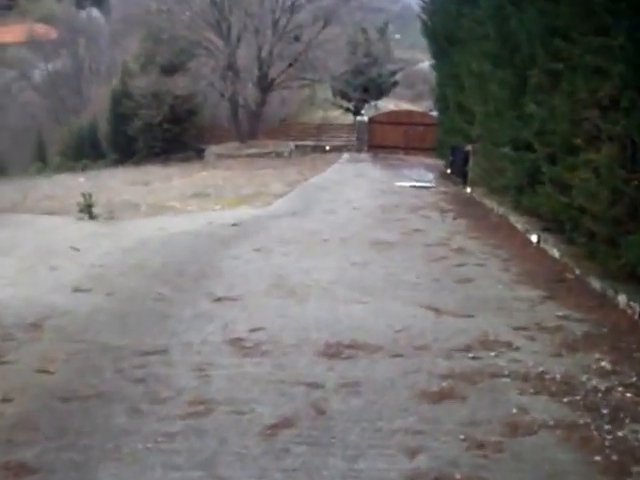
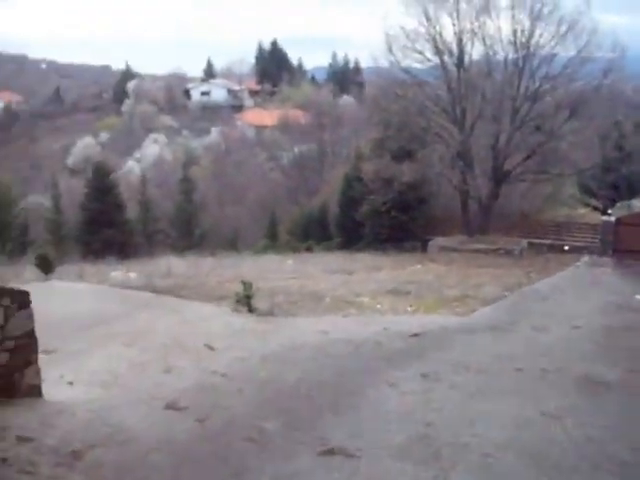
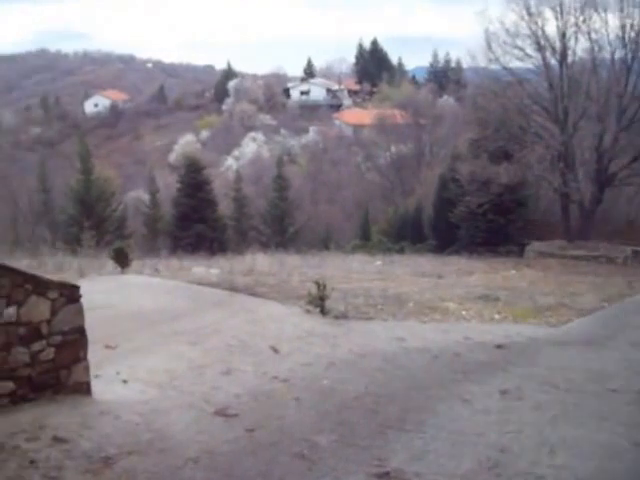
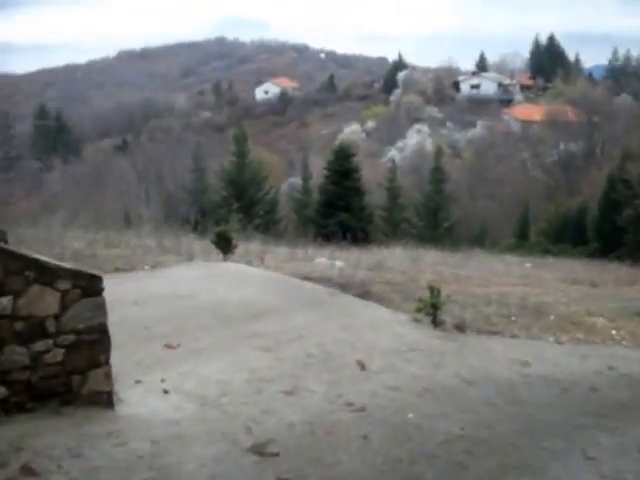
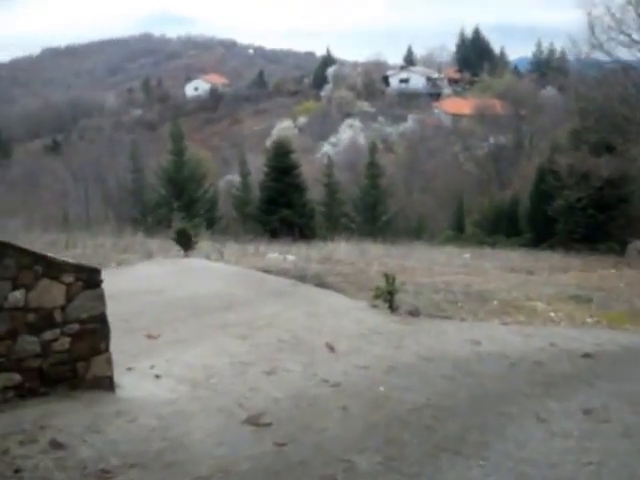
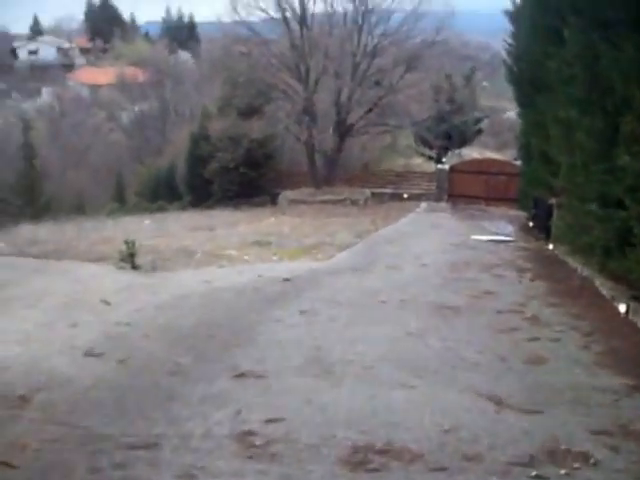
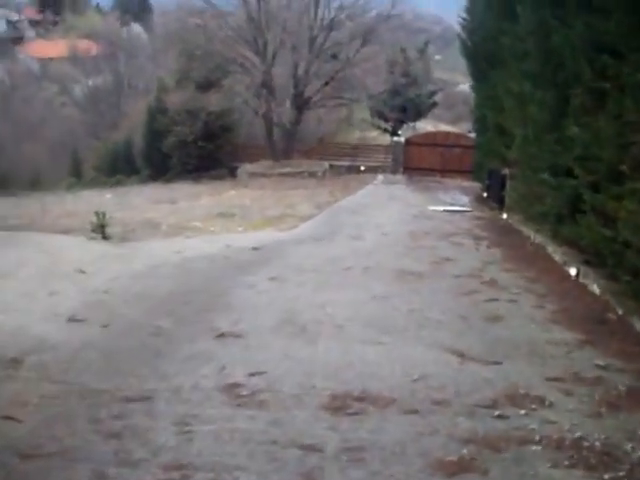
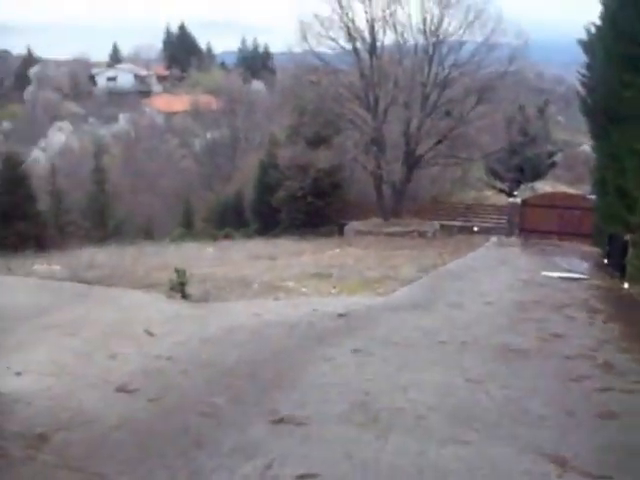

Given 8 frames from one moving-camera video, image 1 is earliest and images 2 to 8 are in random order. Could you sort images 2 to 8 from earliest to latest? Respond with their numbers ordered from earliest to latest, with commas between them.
7, 6, 8, 2, 3, 5, 4
